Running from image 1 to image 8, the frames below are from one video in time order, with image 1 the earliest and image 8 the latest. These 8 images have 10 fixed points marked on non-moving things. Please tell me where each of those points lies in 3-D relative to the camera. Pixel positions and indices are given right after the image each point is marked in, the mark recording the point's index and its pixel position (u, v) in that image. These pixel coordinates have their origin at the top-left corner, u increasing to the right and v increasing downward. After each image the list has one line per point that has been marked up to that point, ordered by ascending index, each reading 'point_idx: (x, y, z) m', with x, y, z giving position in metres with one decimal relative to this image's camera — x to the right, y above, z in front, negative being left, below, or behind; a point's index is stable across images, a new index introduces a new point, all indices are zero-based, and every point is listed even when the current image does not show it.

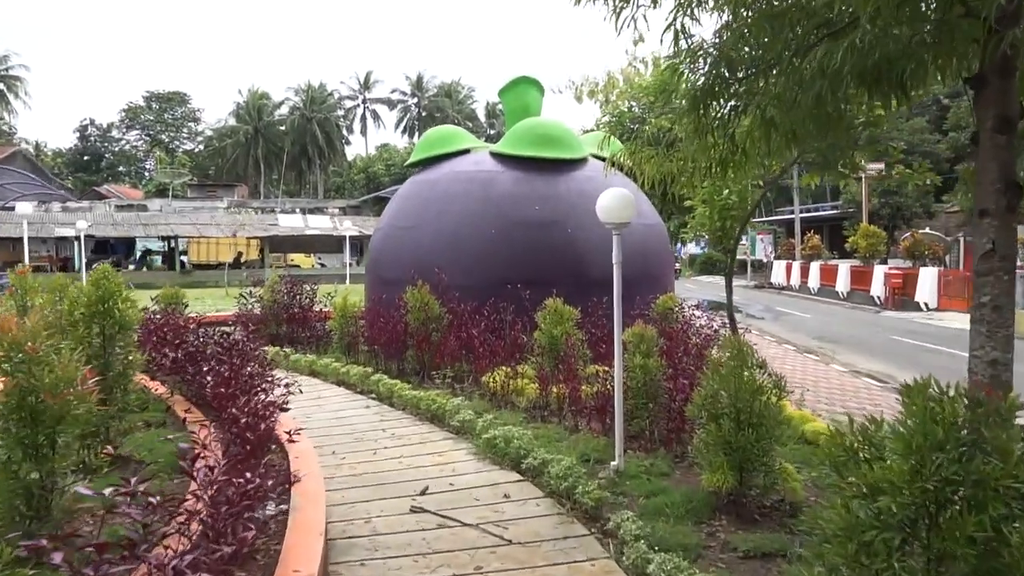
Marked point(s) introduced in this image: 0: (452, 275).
0: (-0.6, +0.1, +7.7) m
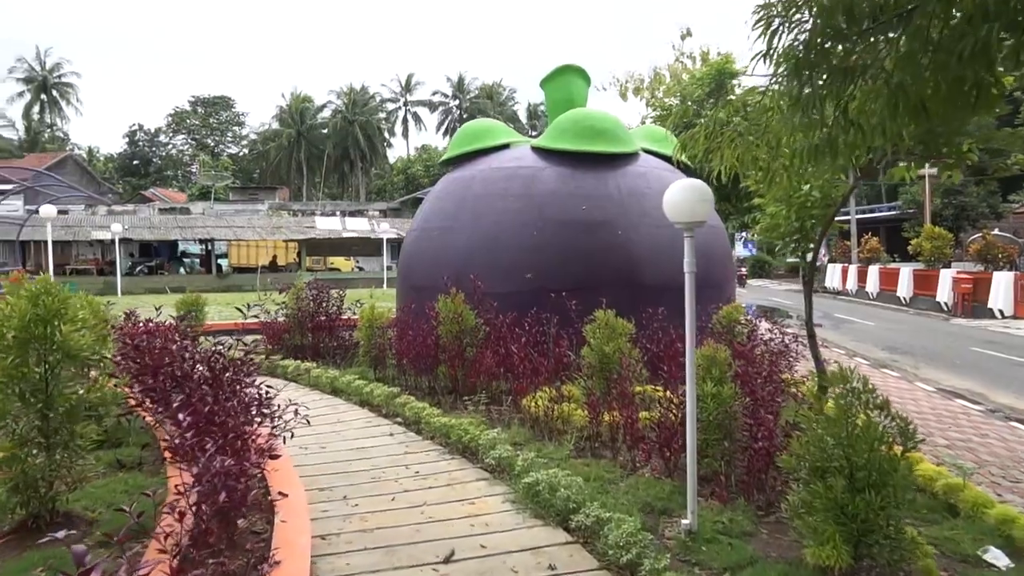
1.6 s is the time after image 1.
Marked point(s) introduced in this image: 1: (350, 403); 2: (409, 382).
0: (-0.2, +0.1, +6.9) m
1: (-1.3, -0.9, +6.1) m
2: (-0.9, -0.8, +6.6) m
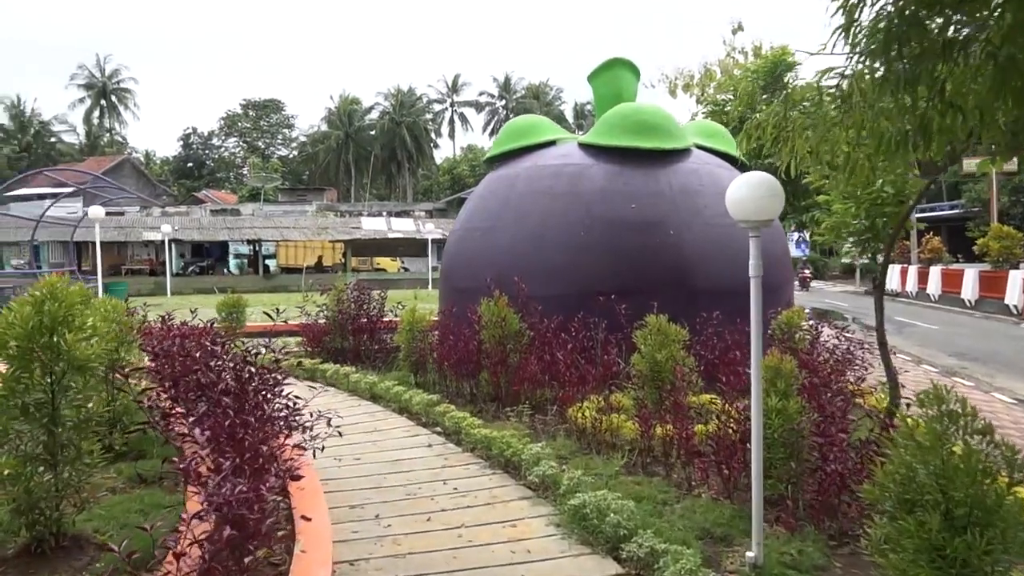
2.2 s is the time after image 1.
0: (+0.2, 0.0, +6.6) m
1: (-0.9, -0.9, +5.8) m
2: (-0.5, -0.8, +6.4) m
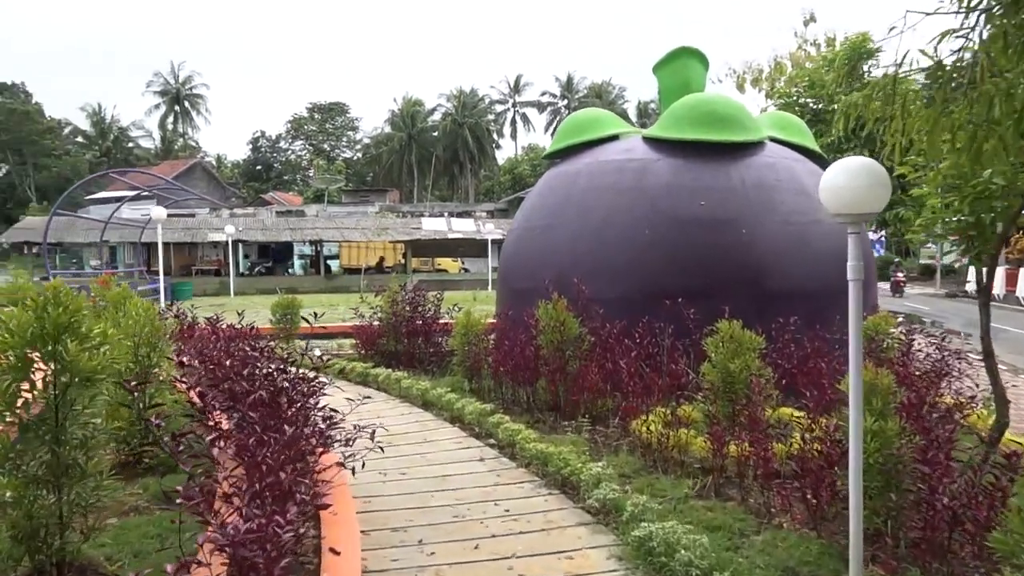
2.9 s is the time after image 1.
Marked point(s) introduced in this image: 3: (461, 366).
0: (+0.7, 0.0, +6.2) m
1: (-0.5, -0.9, +5.5) m
2: (0.0, -0.8, +6.0) m
3: (-0.5, -0.7, +6.9) m
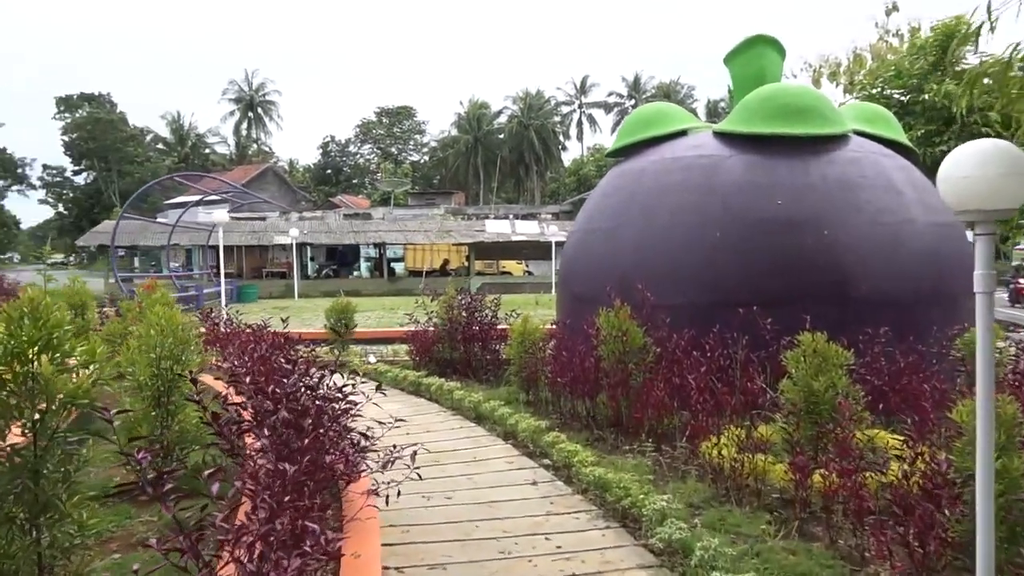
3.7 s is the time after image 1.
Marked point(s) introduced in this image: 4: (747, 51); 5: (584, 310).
0: (+1.1, 0.0, +5.7) m
1: (-0.1, -1.0, +5.2) m
2: (+0.4, -0.9, +5.6) m
3: (0.0, -0.7, +6.5) m
4: (+2.2, +2.2, +7.3) m
5: (+0.6, -0.2, +6.3) m
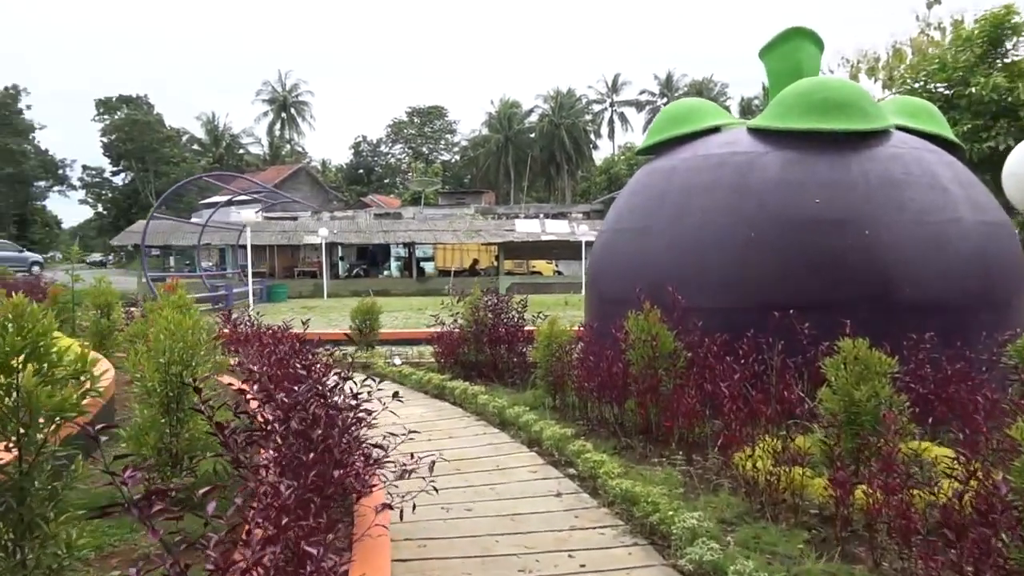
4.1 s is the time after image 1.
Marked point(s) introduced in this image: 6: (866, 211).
0: (+1.3, 0.0, +5.5) m
1: (0.0, -1.0, +5.0) m
2: (+0.6, -0.9, +5.5) m
3: (+0.3, -0.8, +6.4) m
4: (+2.4, +2.2, +7.0) m
5: (+0.8, -0.2, +6.1) m
6: (+2.4, +0.5, +5.3) m
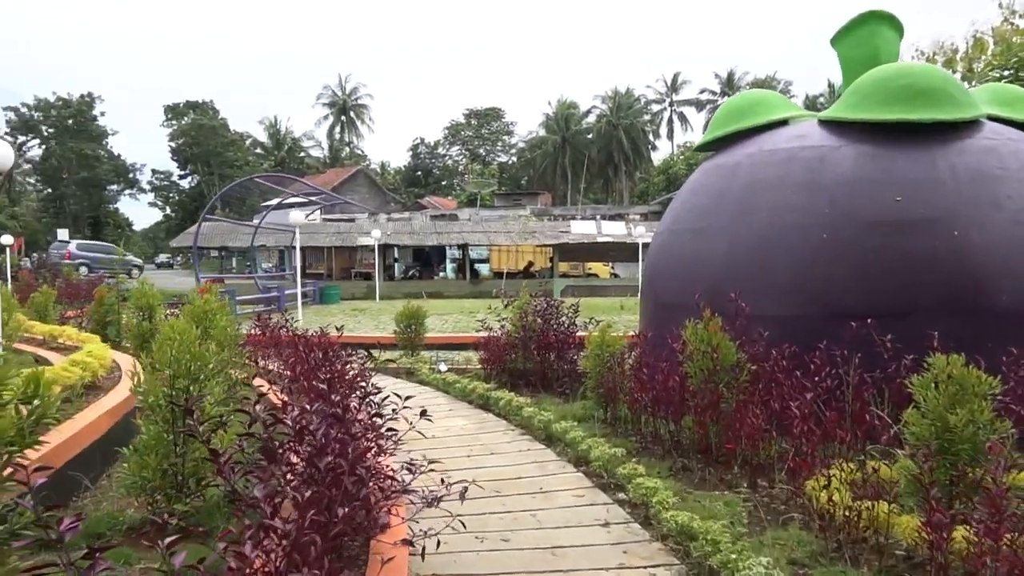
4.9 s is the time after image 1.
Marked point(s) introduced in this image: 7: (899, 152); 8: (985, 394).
0: (+1.6, -0.1, +5.1) m
1: (+0.3, -1.0, +4.6) m
2: (+0.9, -0.9, +5.0) m
3: (+0.6, -0.8, +5.9) m
4: (+2.9, +2.1, +6.5) m
5: (+1.1, -0.2, +5.7) m
6: (+2.7, +0.5, +4.7) m
7: (+2.5, +0.9, +5.1) m
8: (+2.1, -0.5, +3.5) m
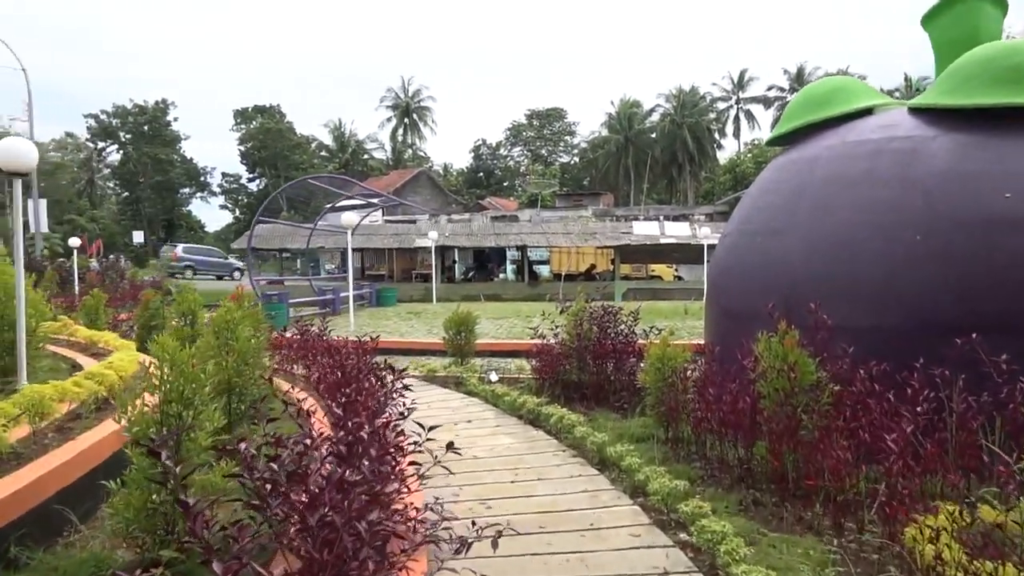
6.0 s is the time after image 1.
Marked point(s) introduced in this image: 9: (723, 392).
0: (+1.9, -0.1, +4.5) m
1: (+0.6, -1.1, +4.1) m
2: (+1.2, -1.0, +4.5) m
3: (+1.0, -0.8, +5.4) m
4: (+3.3, +2.1, +5.8) m
5: (+1.5, -0.3, +5.1) m
6: (+3.0, +0.4, +4.1) m
7: (+2.8, +0.8, +4.4) m
8: (+2.3, -0.5, +2.9) m
9: (+1.2, -0.6, +4.4) m
